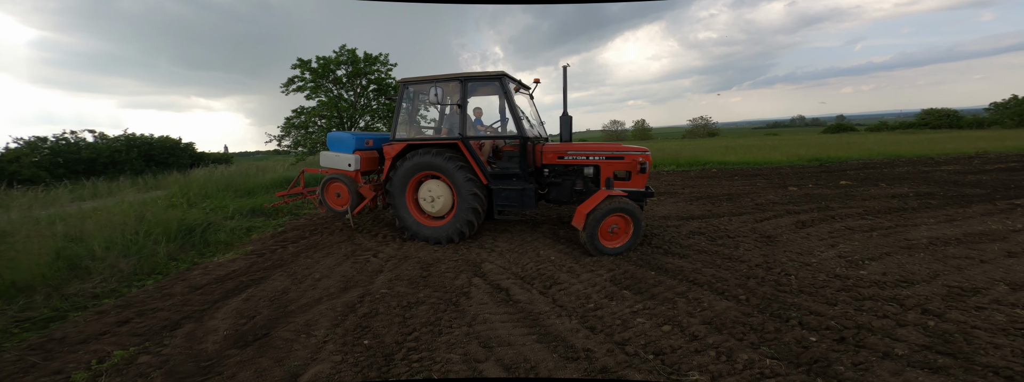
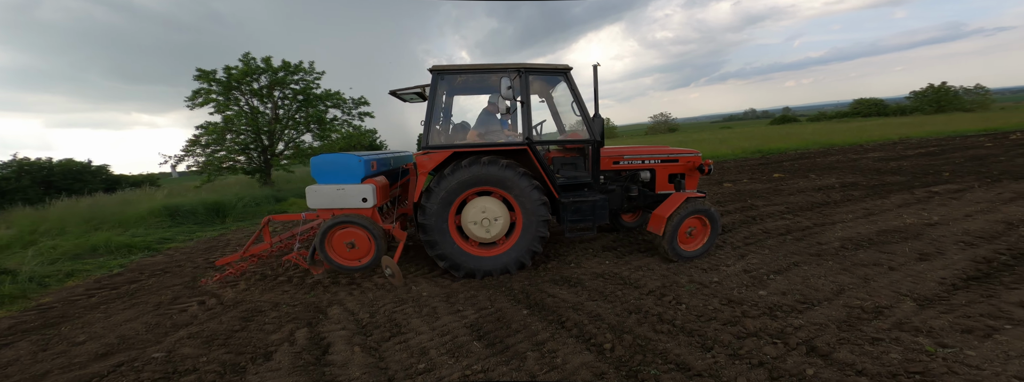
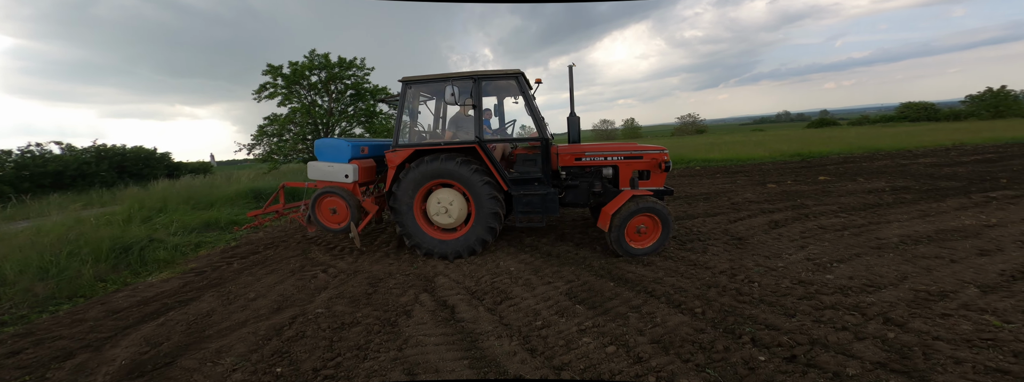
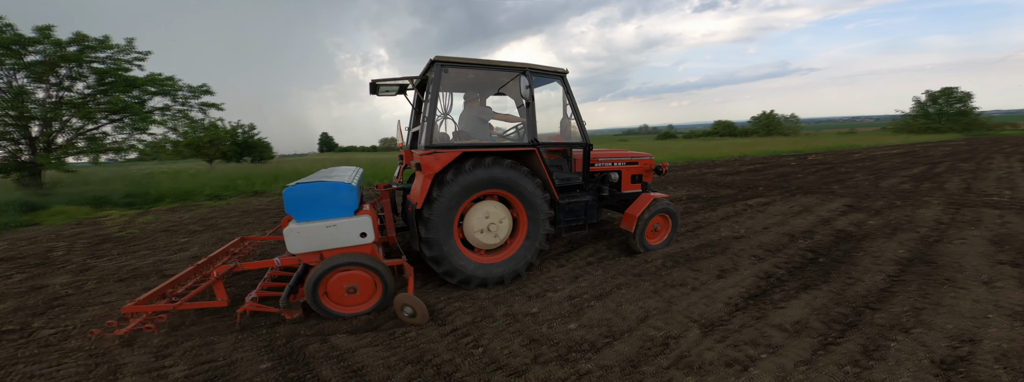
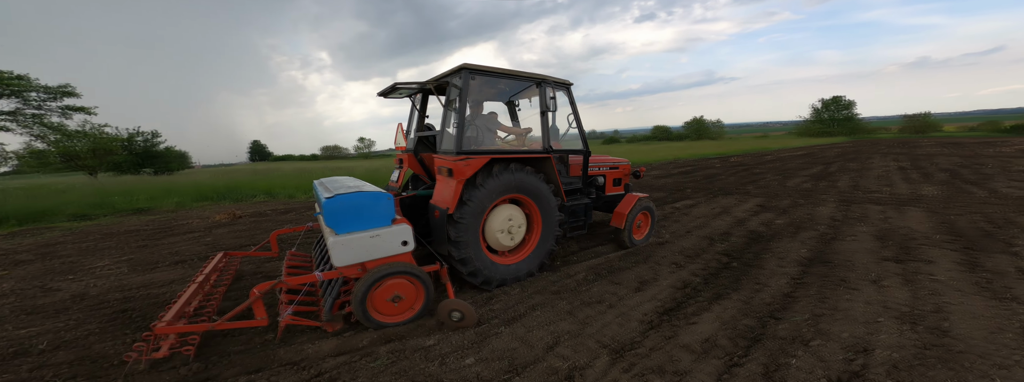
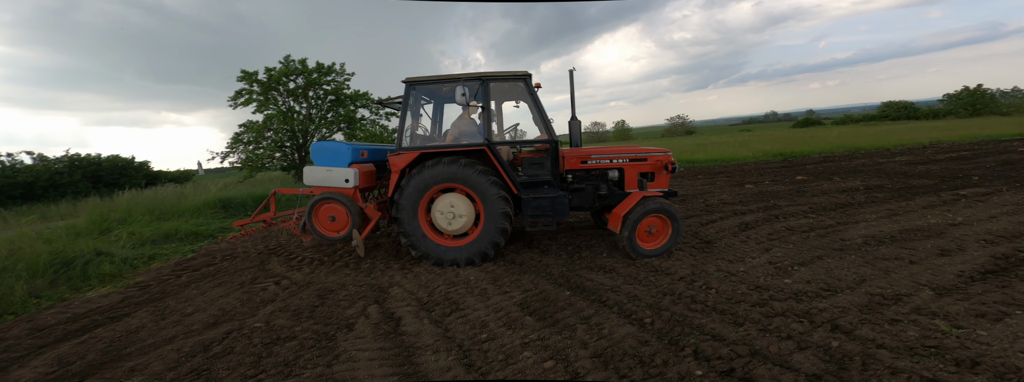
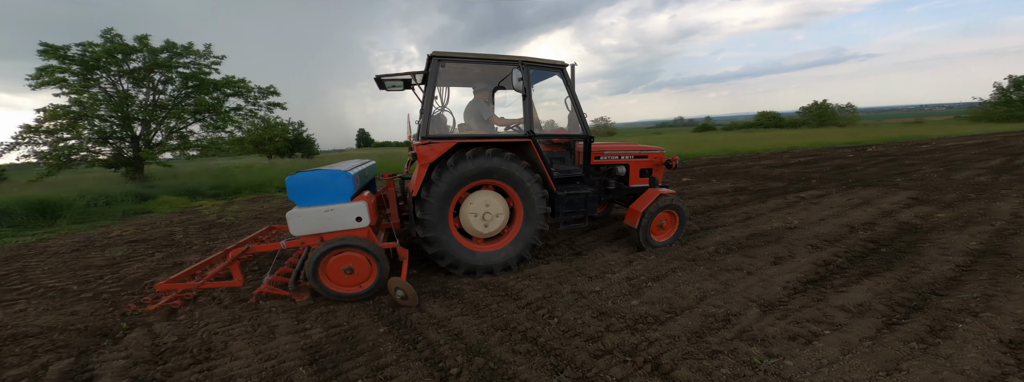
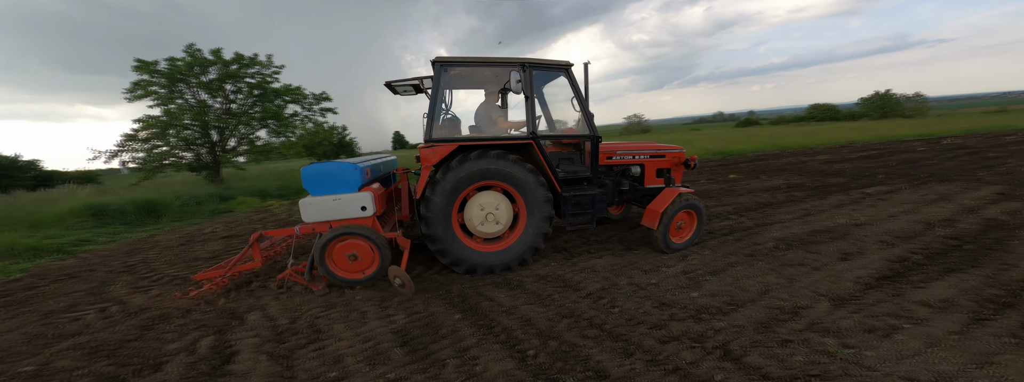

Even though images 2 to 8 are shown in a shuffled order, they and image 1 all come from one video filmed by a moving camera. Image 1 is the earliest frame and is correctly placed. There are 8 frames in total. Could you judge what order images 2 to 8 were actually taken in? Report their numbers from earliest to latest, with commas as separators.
3, 6, 2, 8, 7, 4, 5
